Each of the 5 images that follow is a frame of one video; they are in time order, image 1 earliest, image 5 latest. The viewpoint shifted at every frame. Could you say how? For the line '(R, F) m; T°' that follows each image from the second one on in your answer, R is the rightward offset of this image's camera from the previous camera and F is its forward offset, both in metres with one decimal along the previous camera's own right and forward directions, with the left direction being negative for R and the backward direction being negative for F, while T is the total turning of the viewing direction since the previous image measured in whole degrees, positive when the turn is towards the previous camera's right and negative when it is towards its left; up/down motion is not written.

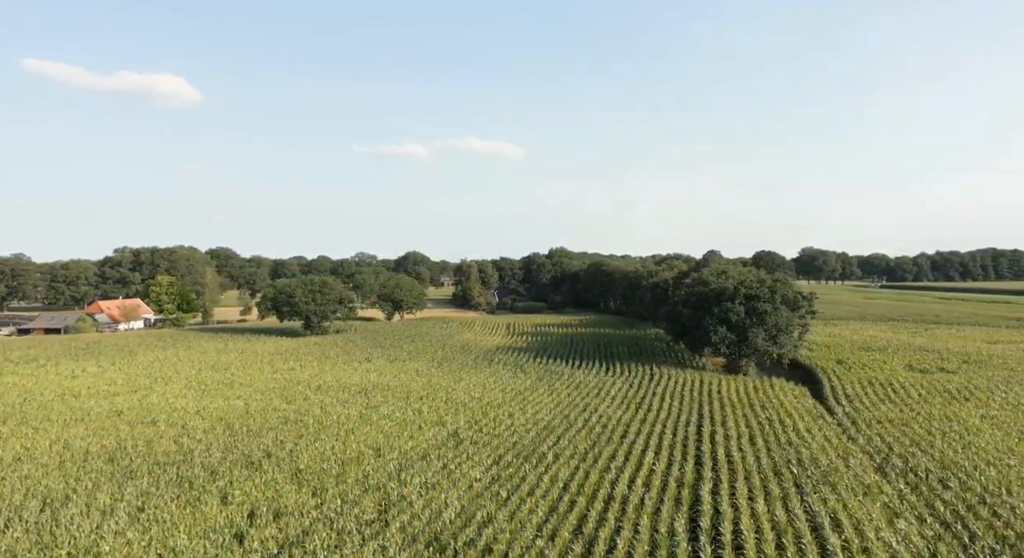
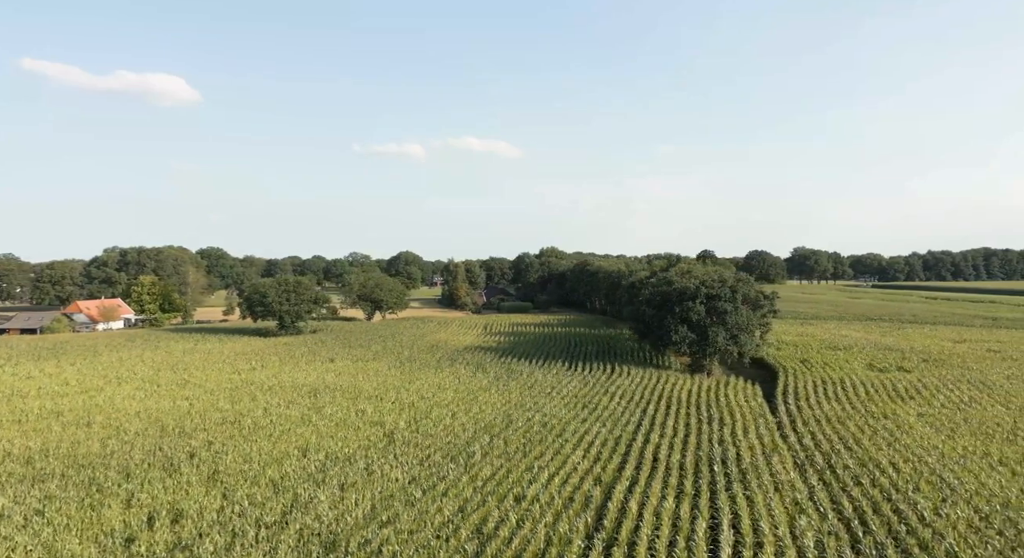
(+1.4, +0.1) m; +1°
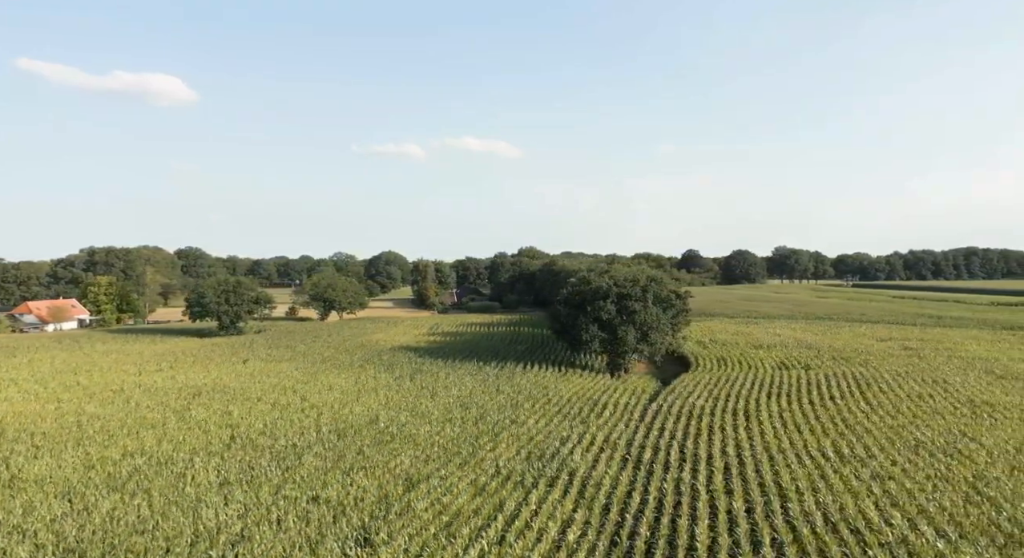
(+3.2, 0.0) m; +3°
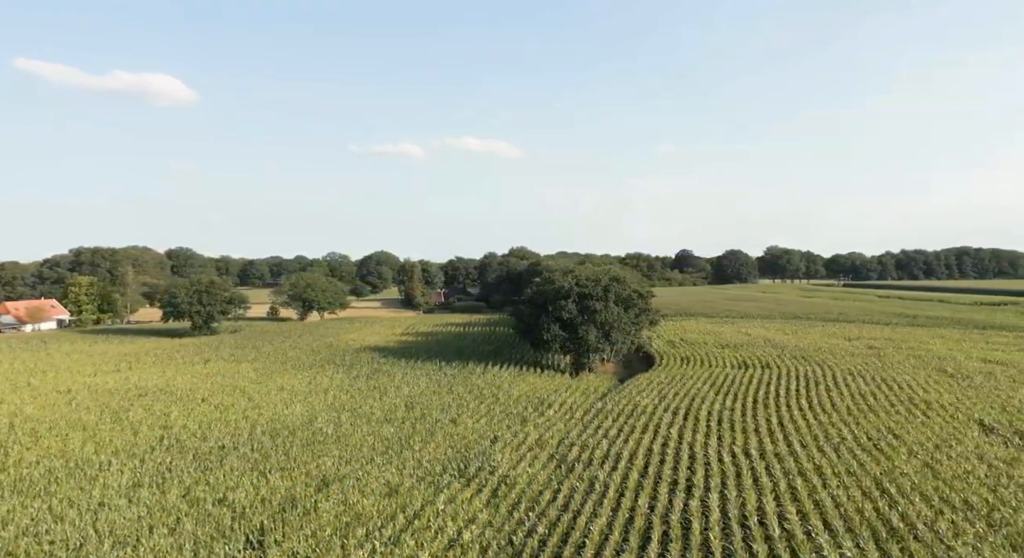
(+1.4, 0.0) m; +1°
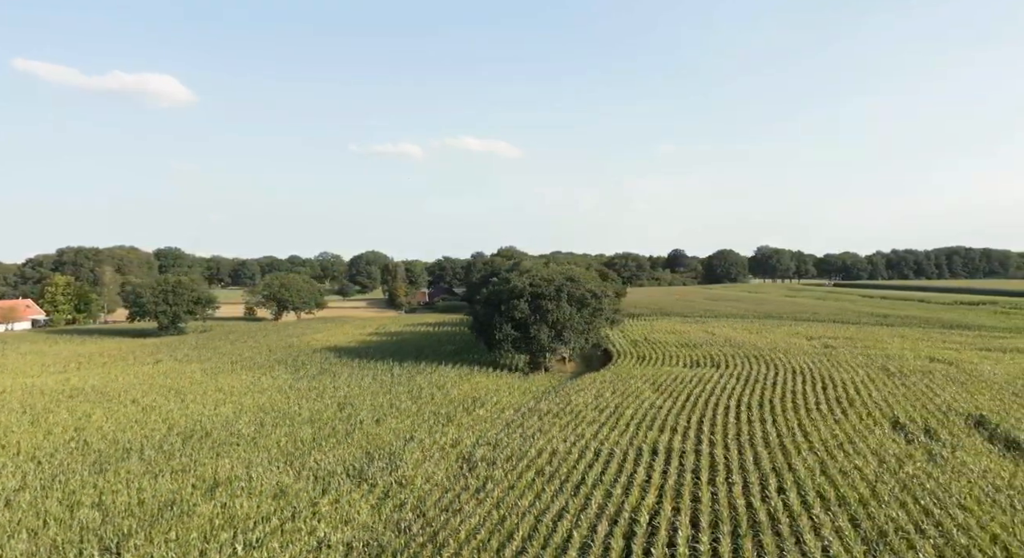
(+1.8, -0.1) m; +2°
